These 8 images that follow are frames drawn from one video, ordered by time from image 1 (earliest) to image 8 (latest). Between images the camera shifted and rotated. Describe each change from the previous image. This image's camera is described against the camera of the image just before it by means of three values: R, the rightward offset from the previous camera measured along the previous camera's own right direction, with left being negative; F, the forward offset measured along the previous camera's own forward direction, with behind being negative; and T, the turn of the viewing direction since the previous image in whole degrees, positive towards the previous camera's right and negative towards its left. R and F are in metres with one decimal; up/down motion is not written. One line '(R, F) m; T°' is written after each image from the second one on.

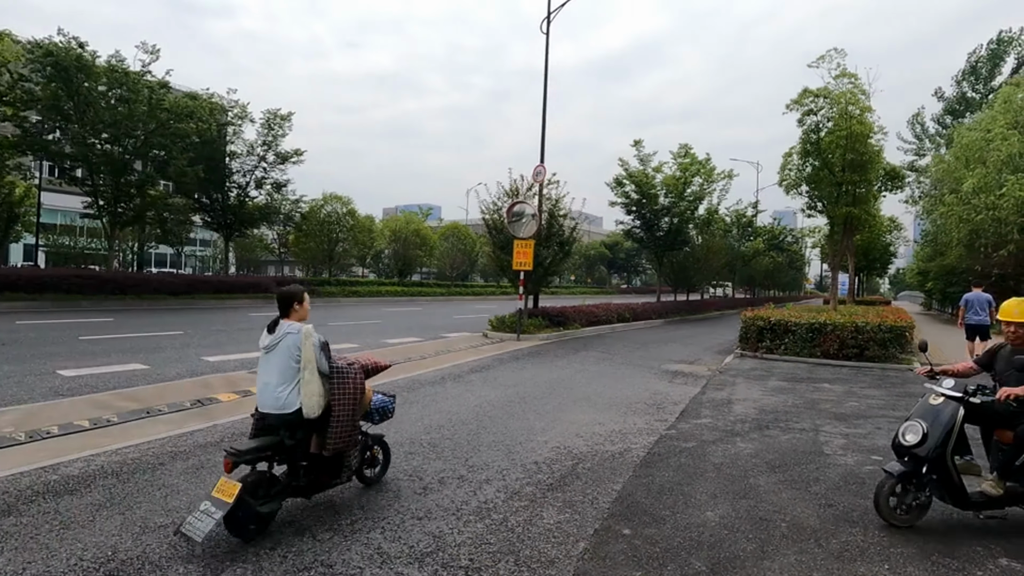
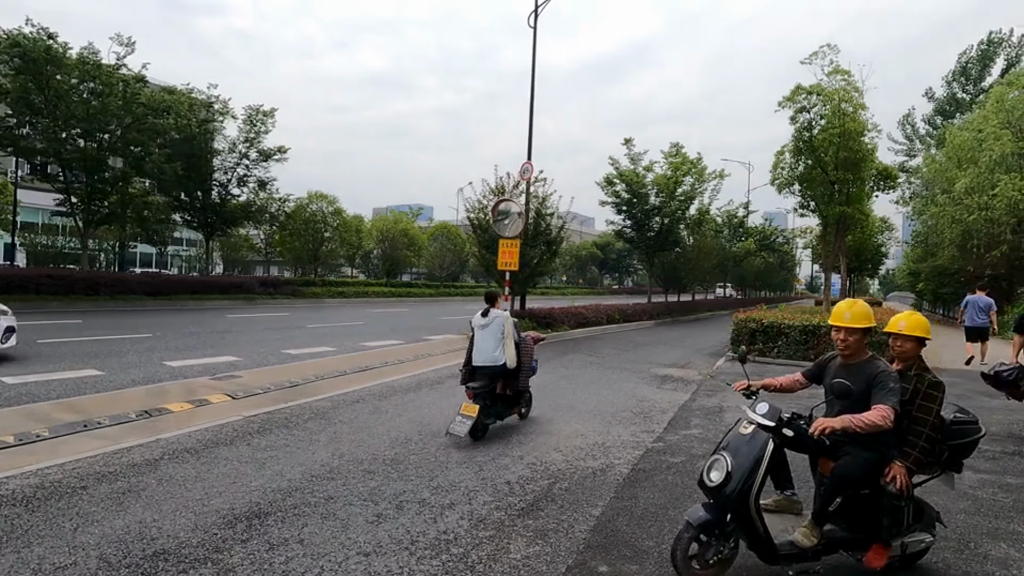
(+0.2, +0.5) m; +1°
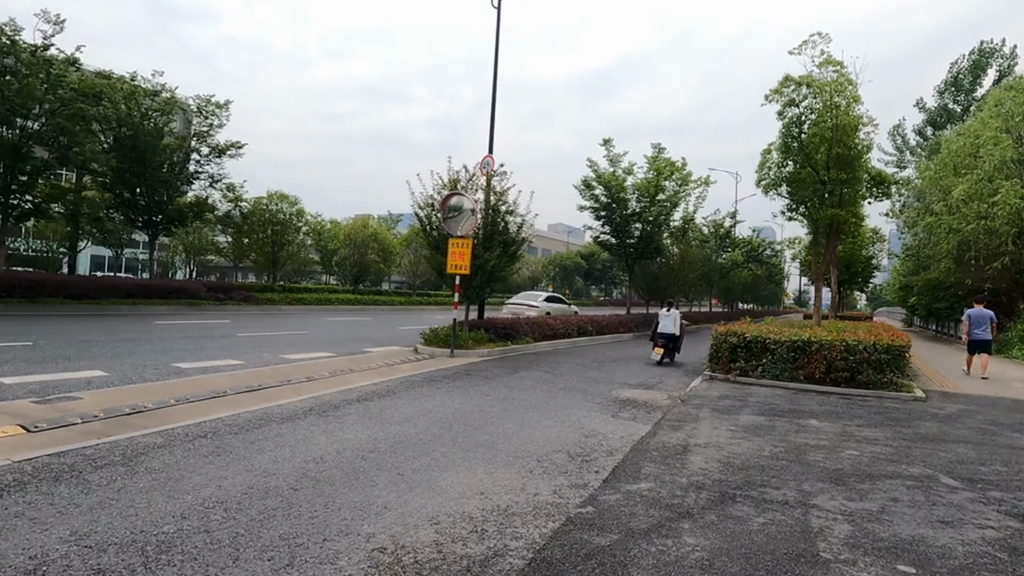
(+1.0, +1.8) m; +1°
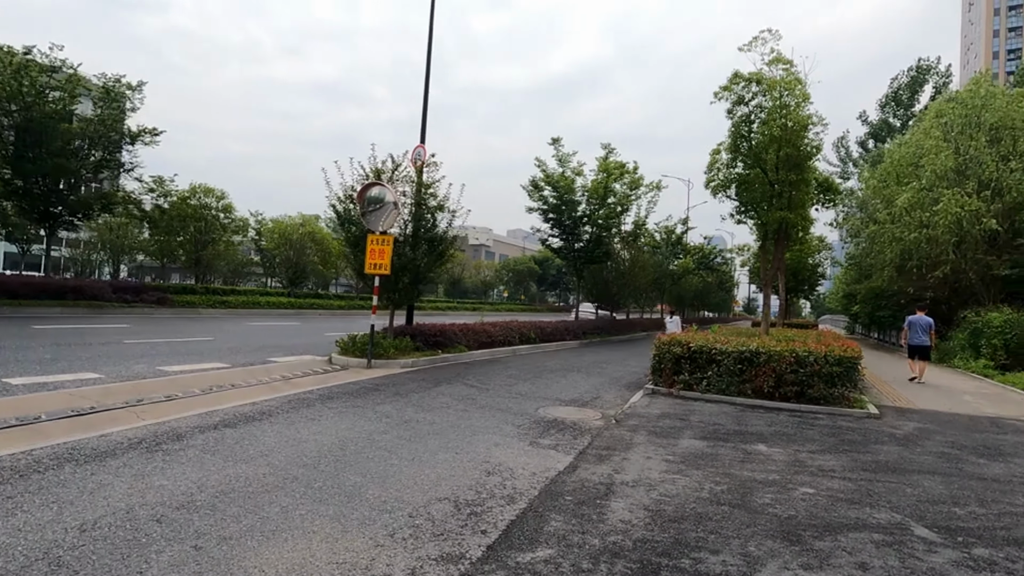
(+0.7, +1.3) m; +4°
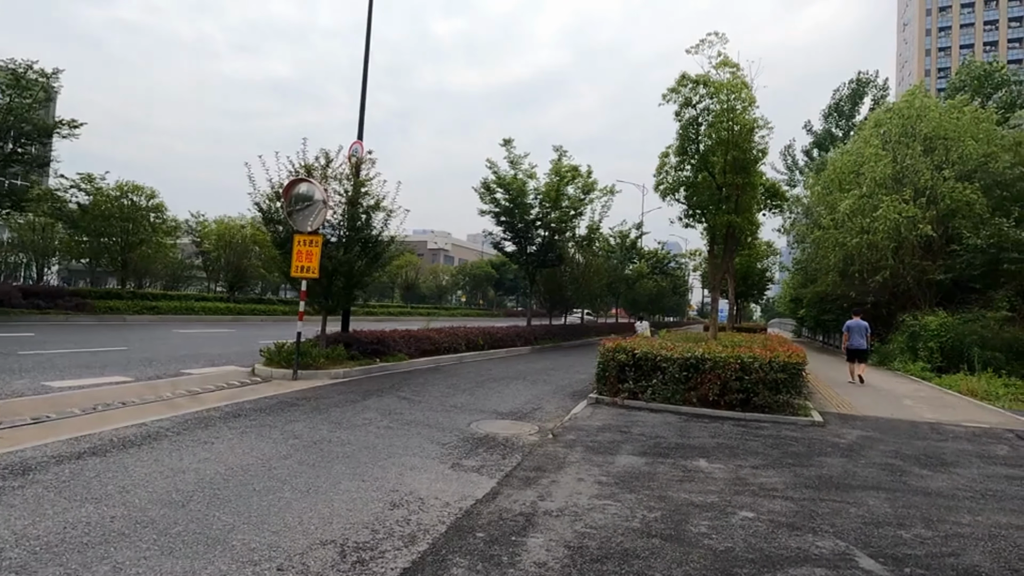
(+0.4, +0.6) m; +4°
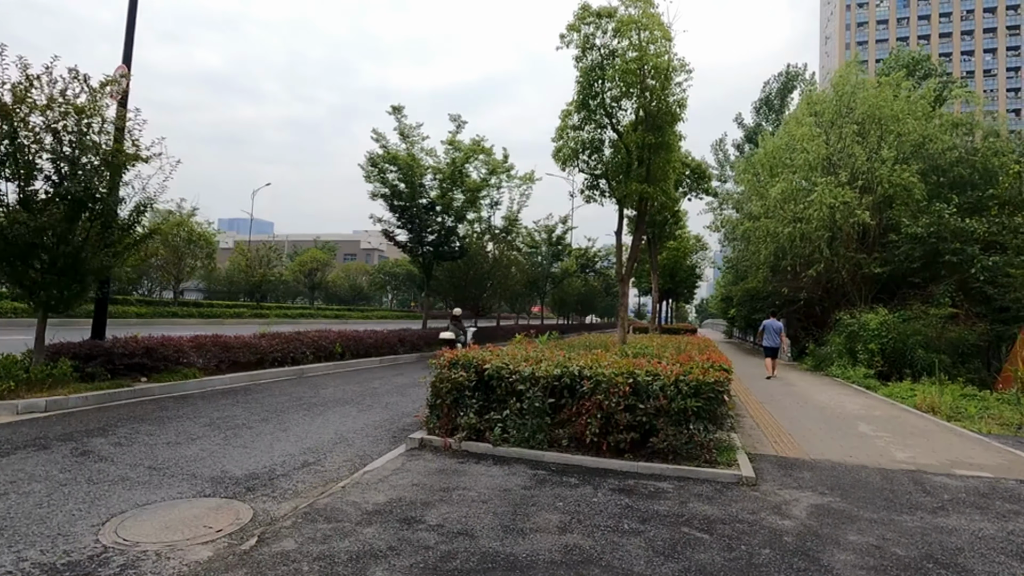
(+2.0, +3.4) m; +6°
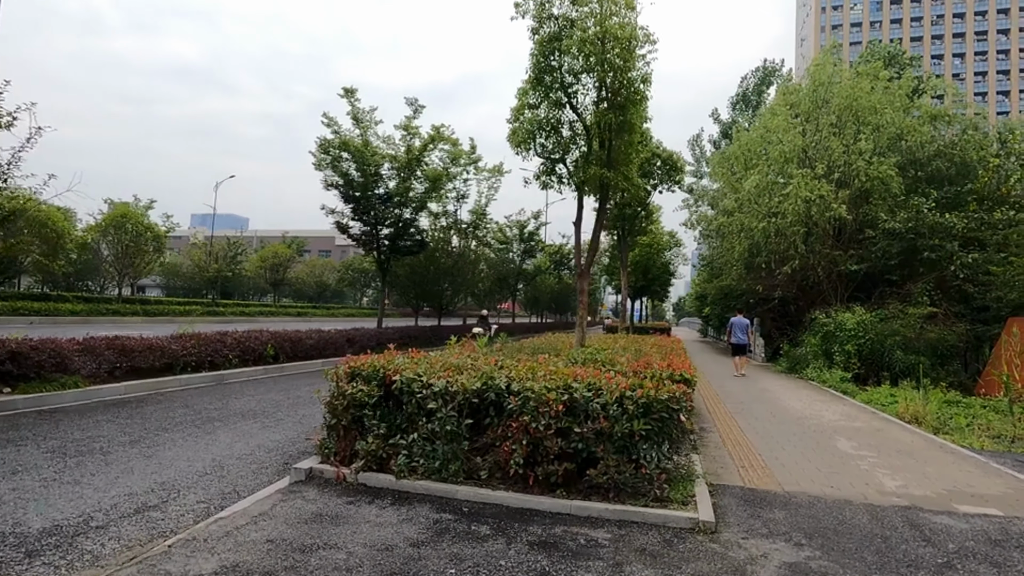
(+0.7, +1.2) m; +2°
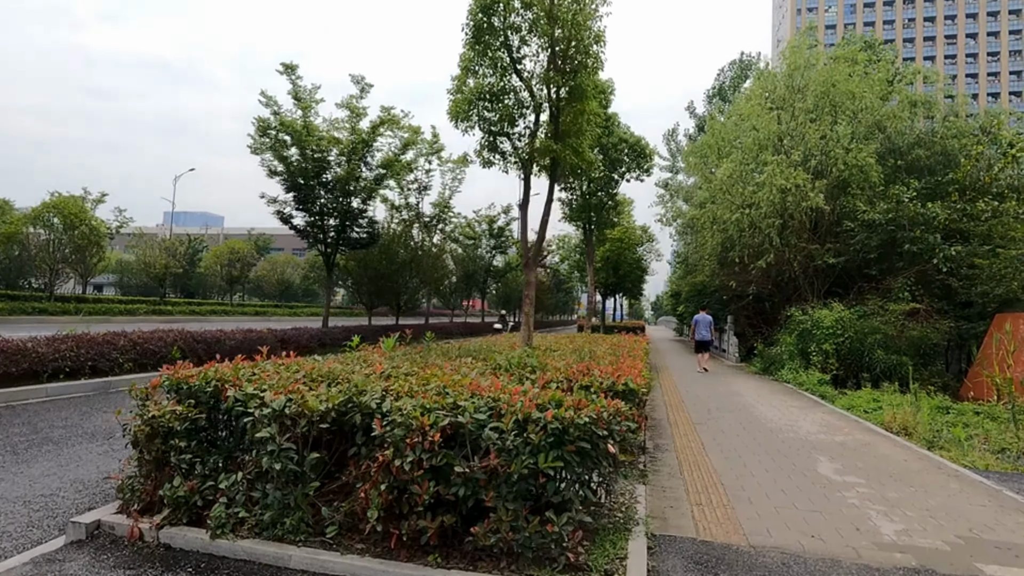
(+0.8, +1.4) m; +2°
